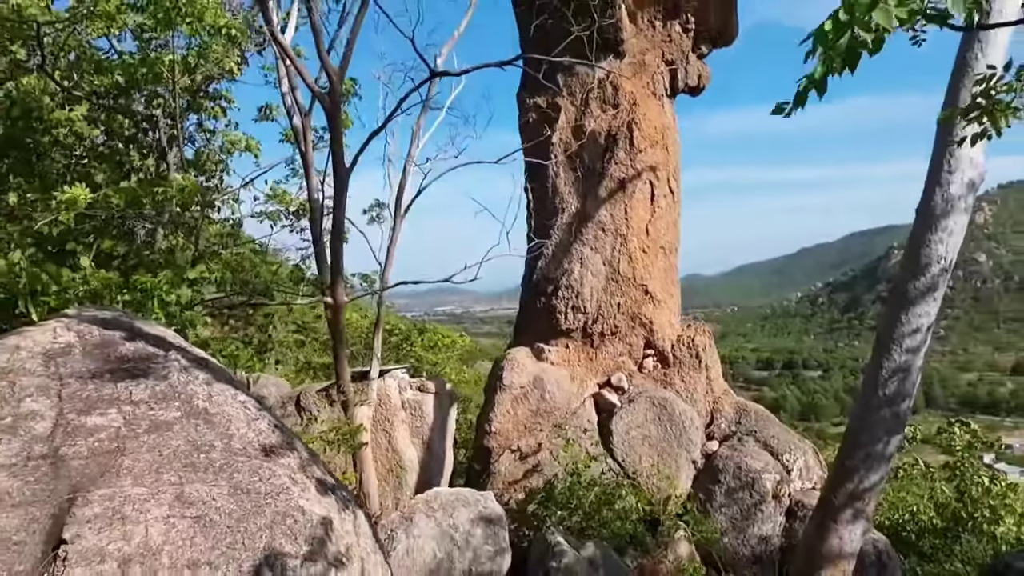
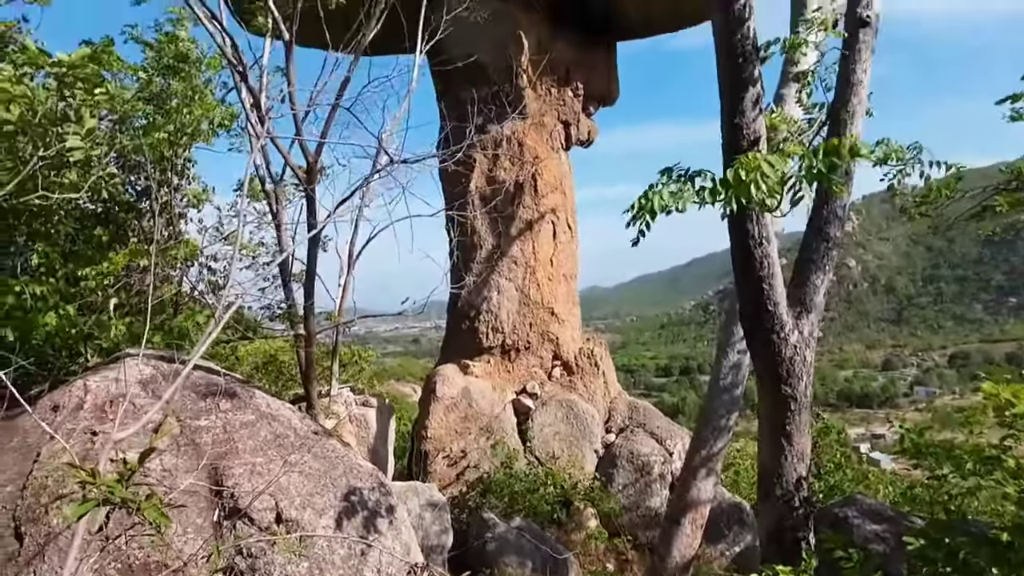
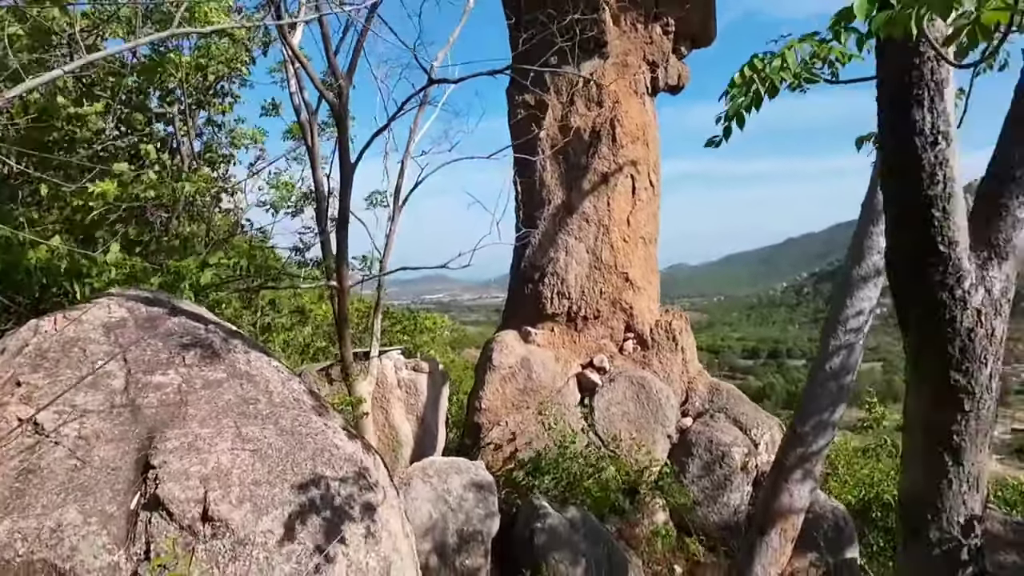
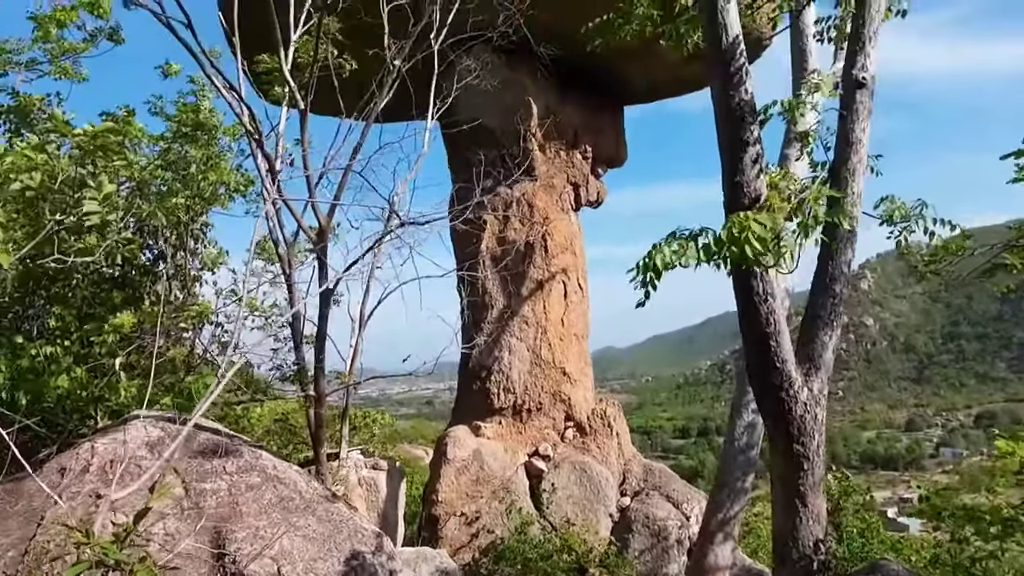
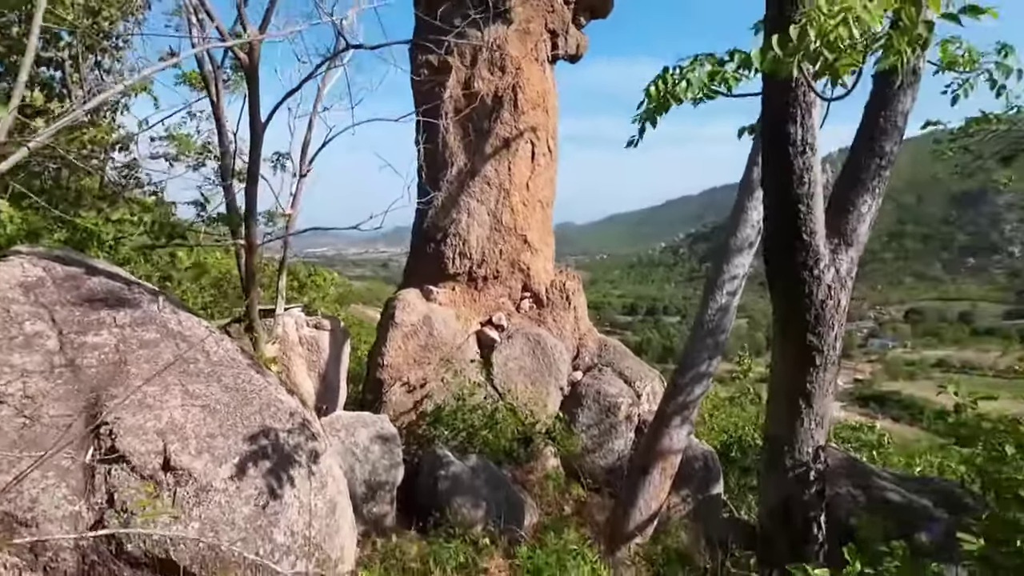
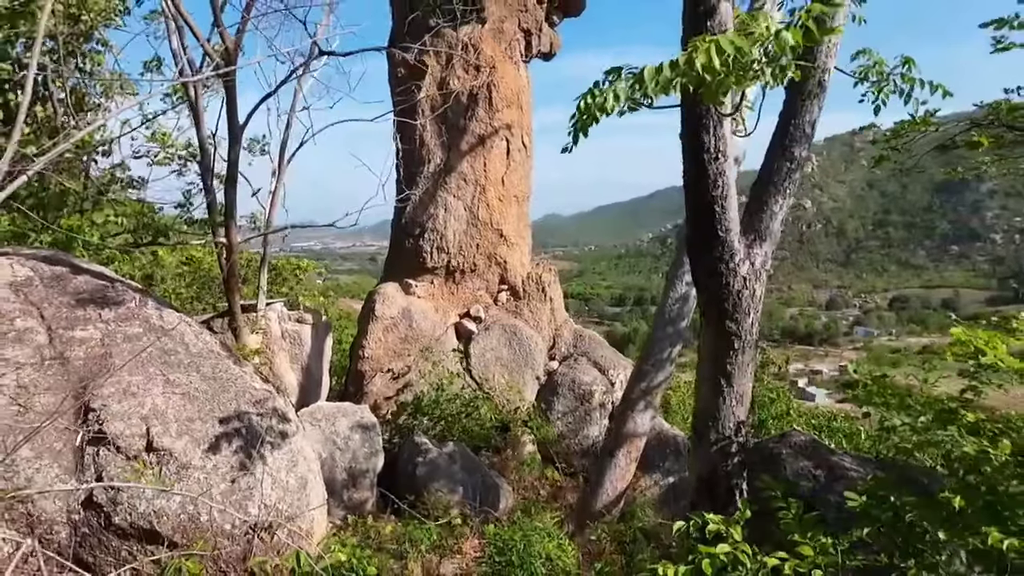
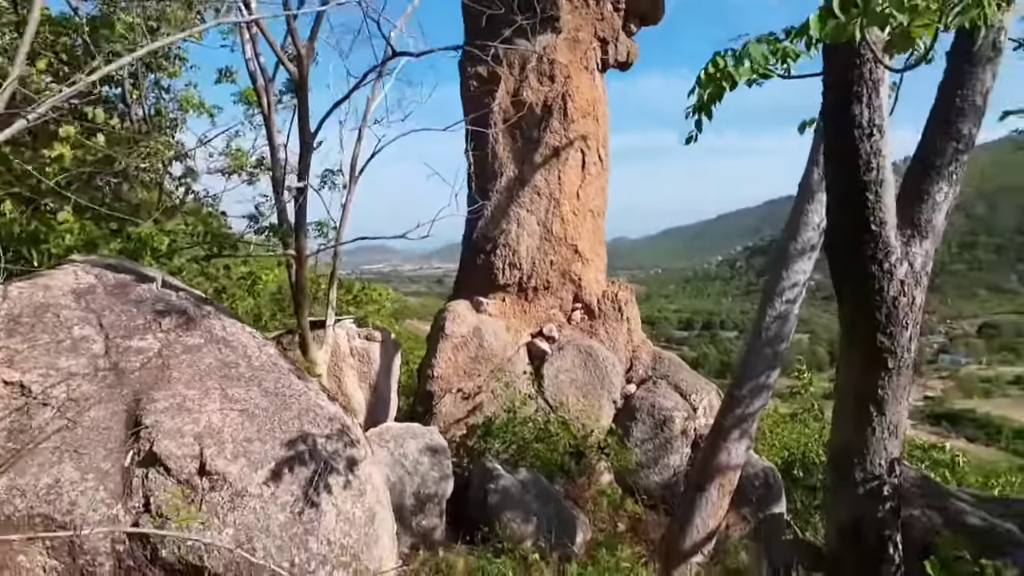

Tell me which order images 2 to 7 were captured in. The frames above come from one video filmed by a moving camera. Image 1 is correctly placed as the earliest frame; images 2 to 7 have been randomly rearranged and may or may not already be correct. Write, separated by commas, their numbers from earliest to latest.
3, 7, 5, 6, 2, 4
